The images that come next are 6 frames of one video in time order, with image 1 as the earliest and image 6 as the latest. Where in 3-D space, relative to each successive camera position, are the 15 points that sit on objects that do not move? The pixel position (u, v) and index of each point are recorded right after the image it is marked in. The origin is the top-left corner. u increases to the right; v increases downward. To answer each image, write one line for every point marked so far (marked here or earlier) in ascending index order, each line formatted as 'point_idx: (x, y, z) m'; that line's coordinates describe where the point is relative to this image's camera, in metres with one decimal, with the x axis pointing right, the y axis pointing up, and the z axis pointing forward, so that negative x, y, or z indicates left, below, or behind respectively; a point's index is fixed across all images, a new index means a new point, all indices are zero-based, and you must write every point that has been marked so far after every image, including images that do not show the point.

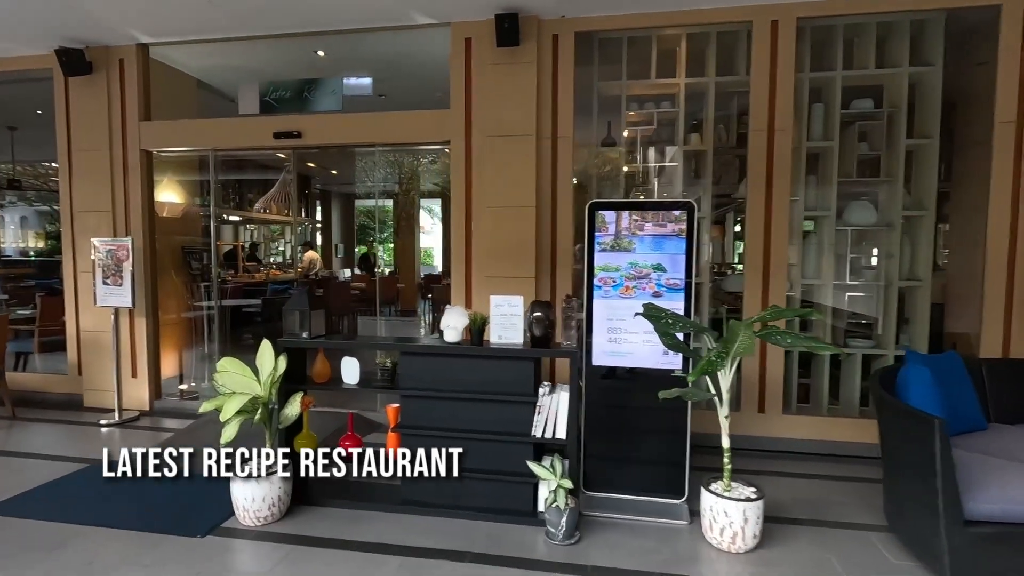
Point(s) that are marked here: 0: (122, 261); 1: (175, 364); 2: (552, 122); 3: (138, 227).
0: (-3.4, +0.2, +4.7) m
1: (-3.4, -0.8, +5.5) m
2: (+0.3, +1.3, +4.3) m
3: (-3.5, +0.6, +5.1) m
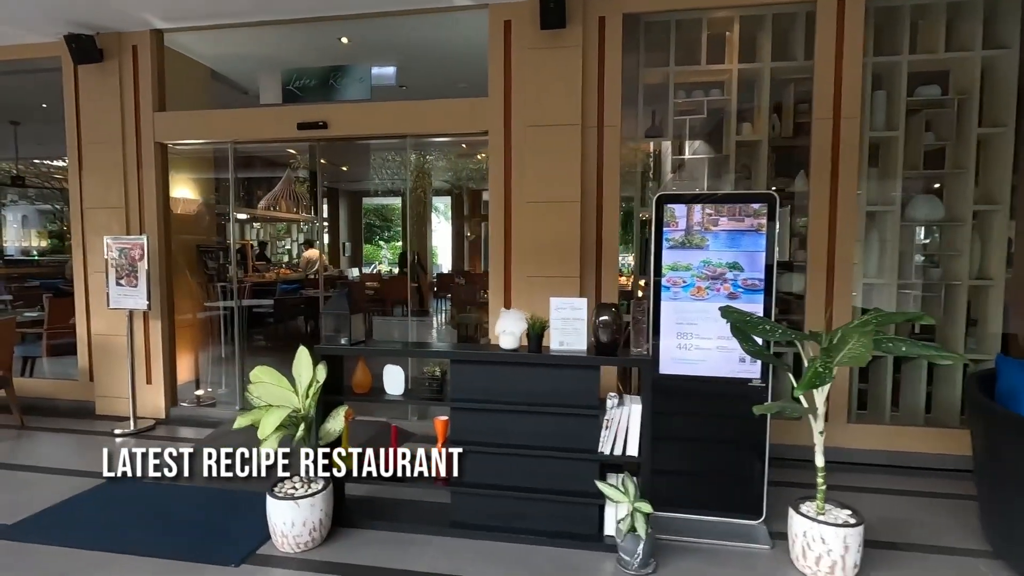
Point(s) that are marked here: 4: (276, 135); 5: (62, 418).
0: (-3.1, +0.2, +4.4) m
1: (-3.1, -0.8, +5.2) m
2: (+0.7, +1.3, +4.1) m
3: (-3.2, +0.6, +4.8) m
4: (-2.0, +1.3, +4.5) m
5: (-4.1, -1.2, +4.9) m
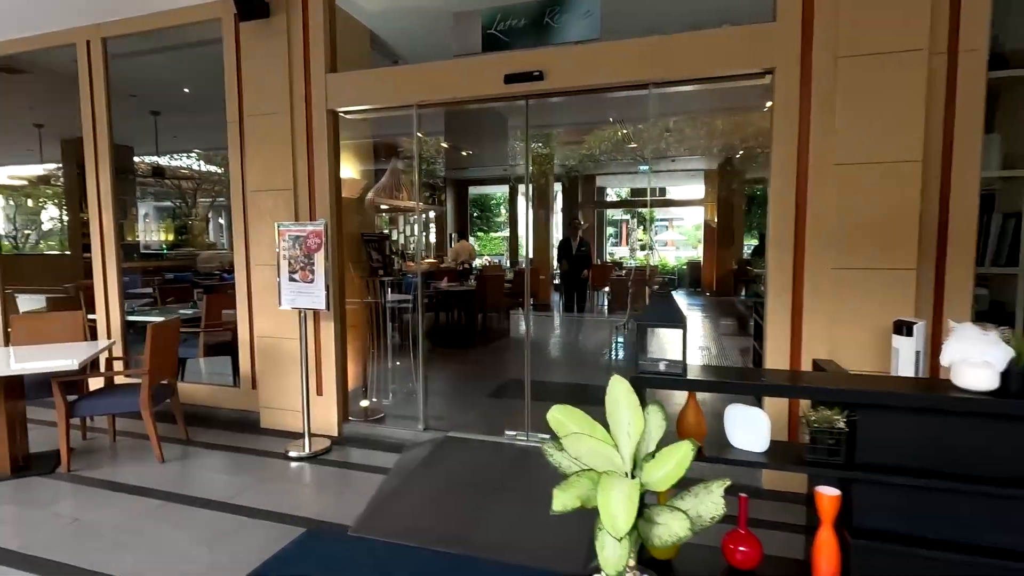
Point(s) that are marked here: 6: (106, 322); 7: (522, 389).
0: (-1.4, +0.3, +3.7) m
1: (-1.3, -0.7, +4.5) m
2: (+2.3, +1.4, +2.8) m
3: (-1.4, +0.6, +4.0) m
4: (-0.3, +1.3, +3.6) m
5: (-2.3, -1.1, +4.3) m
6: (-4.1, -0.3, +5.4) m
7: (+0.1, -1.0, +5.6) m
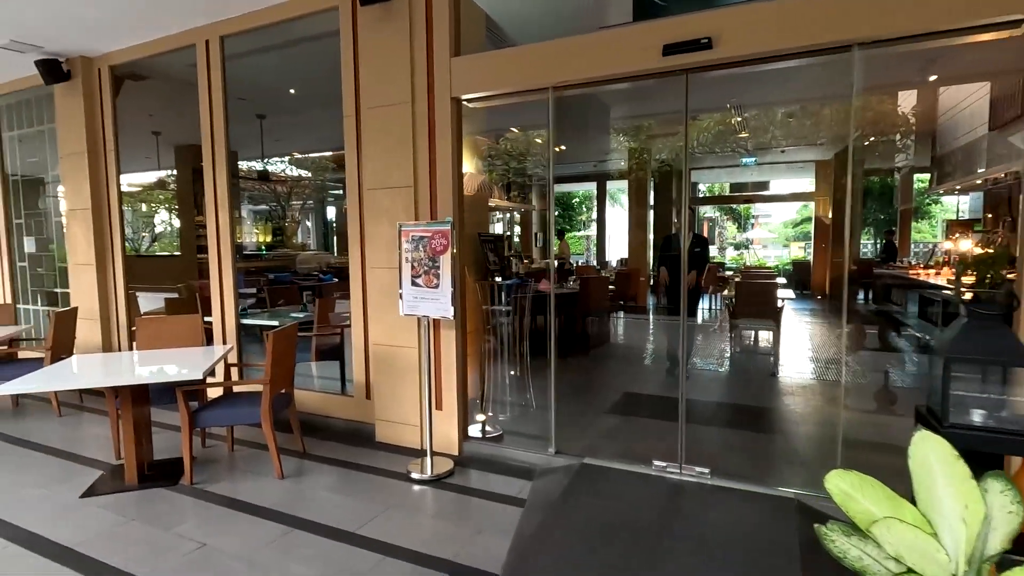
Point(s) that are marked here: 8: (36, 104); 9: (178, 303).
0: (-0.5, +0.2, +3.4) m
1: (-0.3, -0.8, +4.1) m
2: (+3.1, +1.3, +2.0) m
3: (-0.5, +0.6, +3.7) m
4: (+0.7, +1.3, +3.1) m
5: (-1.3, -1.2, +4.1) m
6: (-2.9, -0.4, +5.4) m
7: (+1.2, -1.1, +5.0) m
8: (-5.7, +2.2, +6.4) m
9: (-3.7, -0.2, +5.9) m
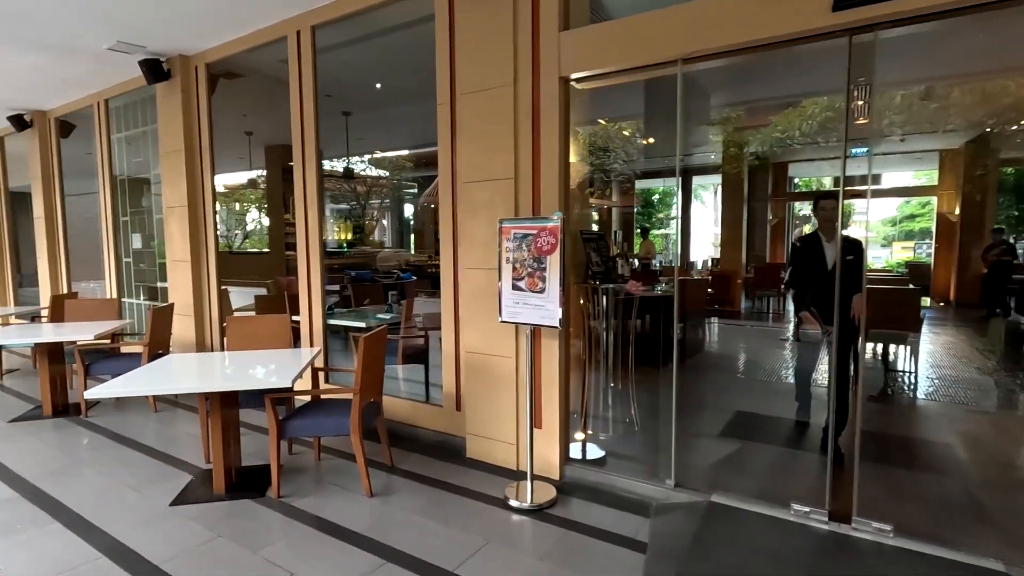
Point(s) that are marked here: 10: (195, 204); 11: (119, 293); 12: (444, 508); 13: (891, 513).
0: (+0.2, +0.2, +3.0) m
1: (+0.5, -0.8, +3.7) m
2: (+3.5, +1.2, +1.1) m
3: (+0.2, +0.6, +3.3) m
4: (+1.3, +1.2, +2.6) m
5: (-0.6, -1.2, +3.8) m
6: (-2.0, -0.4, +5.3) m
7: (+2.1, -1.1, +4.4) m
8: (-4.6, +2.3, +6.6) m
9: (-2.7, -0.1, +5.9) m
10: (-3.5, +0.9, +6.0) m
11: (-5.4, -0.1, +7.4) m
12: (-0.4, -1.3, +3.1) m
13: (+2.1, -1.2, +2.9) m
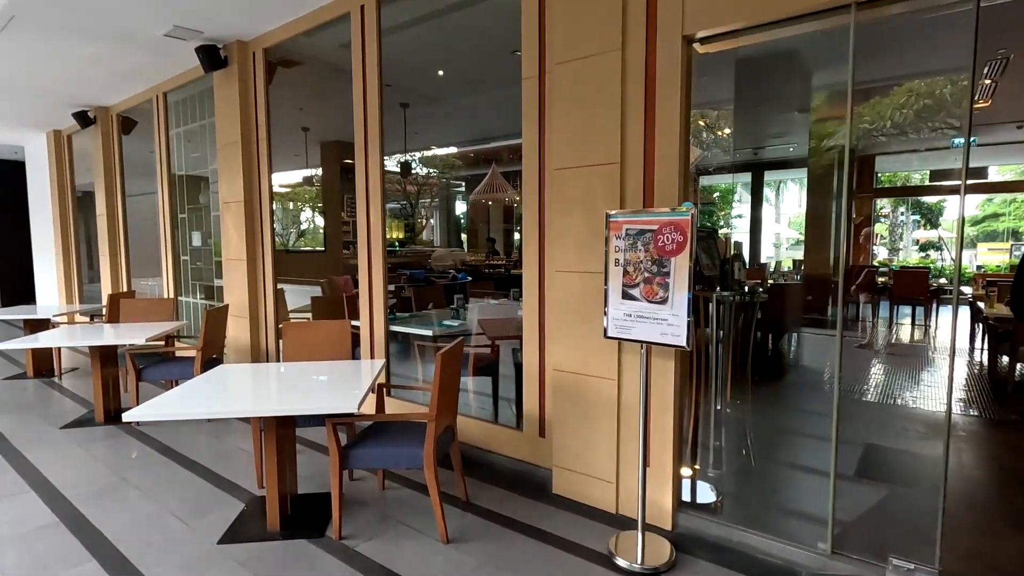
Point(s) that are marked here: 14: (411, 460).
0: (+0.7, +0.2, +2.4) m
1: (+1.0, -0.8, +3.1) m
2: (+3.9, +1.1, +0.3) m
3: (+0.8, +0.5, +2.7) m
4: (+1.8, +1.2, +1.9) m
5: (0.0, -1.2, +3.2) m
6: (-1.3, -0.4, +4.9) m
7: (+2.7, -1.2, +3.6) m
8: (-3.7, +2.3, +6.4) m
9: (-2.0, -0.2, +5.5) m
10: (-2.8, +0.9, +5.7) m
11: (-4.6, 0.0, +7.3) m
12: (+0.1, -1.3, +2.5) m
13: (+2.5, -1.3, +2.2) m
14: (-0.5, -0.9, +2.7) m
